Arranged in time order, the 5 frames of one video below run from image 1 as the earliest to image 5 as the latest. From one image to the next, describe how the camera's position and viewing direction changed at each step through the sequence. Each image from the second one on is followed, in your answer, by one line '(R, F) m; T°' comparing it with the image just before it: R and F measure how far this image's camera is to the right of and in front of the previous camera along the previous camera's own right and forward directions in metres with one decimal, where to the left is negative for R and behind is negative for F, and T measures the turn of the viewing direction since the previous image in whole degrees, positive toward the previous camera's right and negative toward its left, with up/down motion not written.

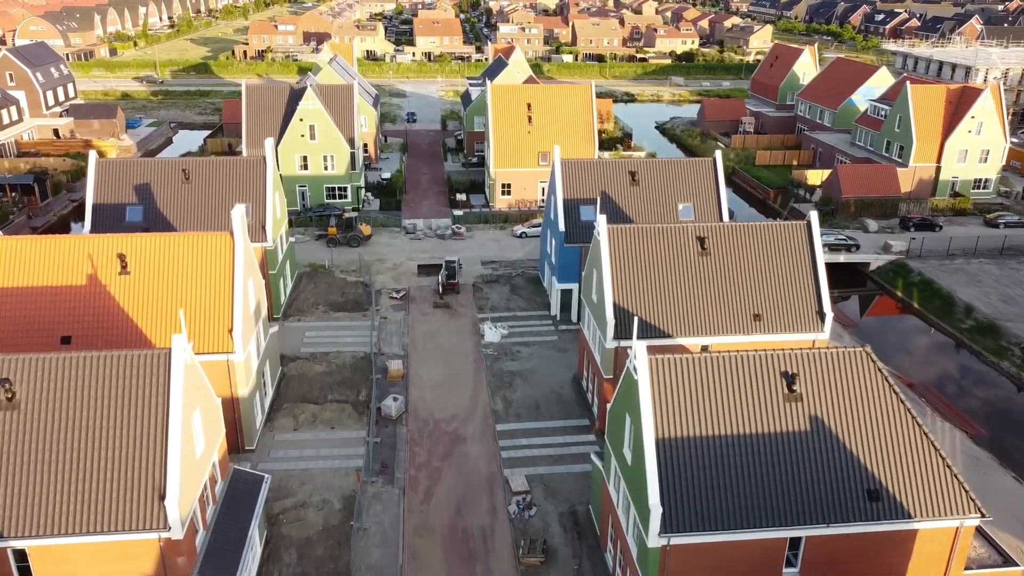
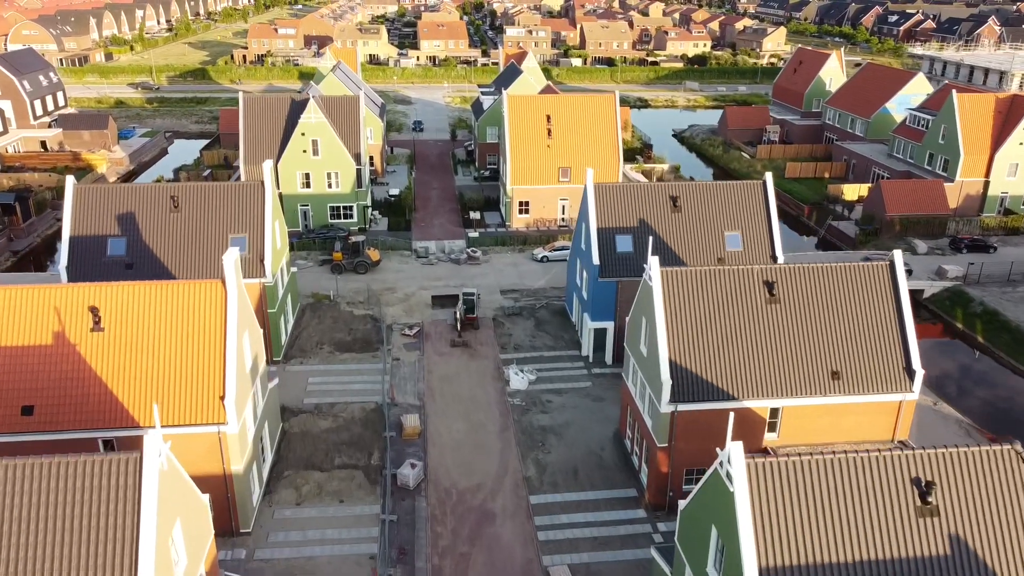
(-1.0, +3.9) m; 0°
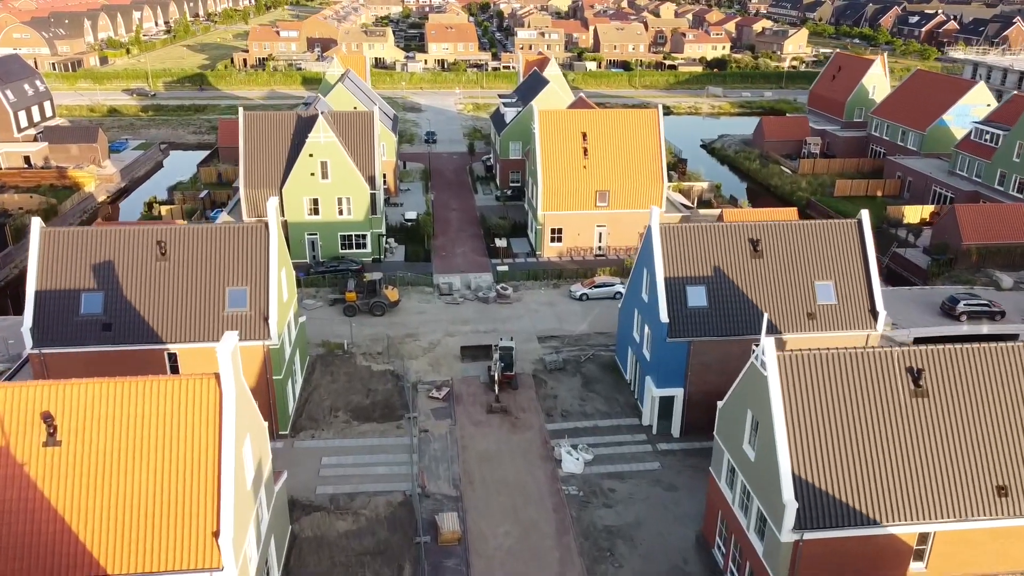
(-1.6, +5.2) m; 0°
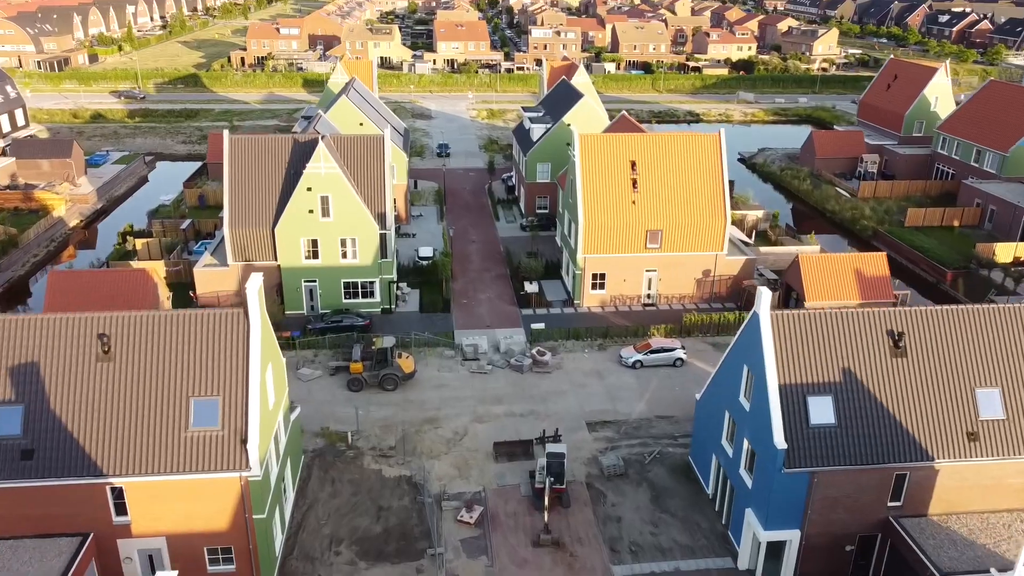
(-1.4, +6.9) m; 0°
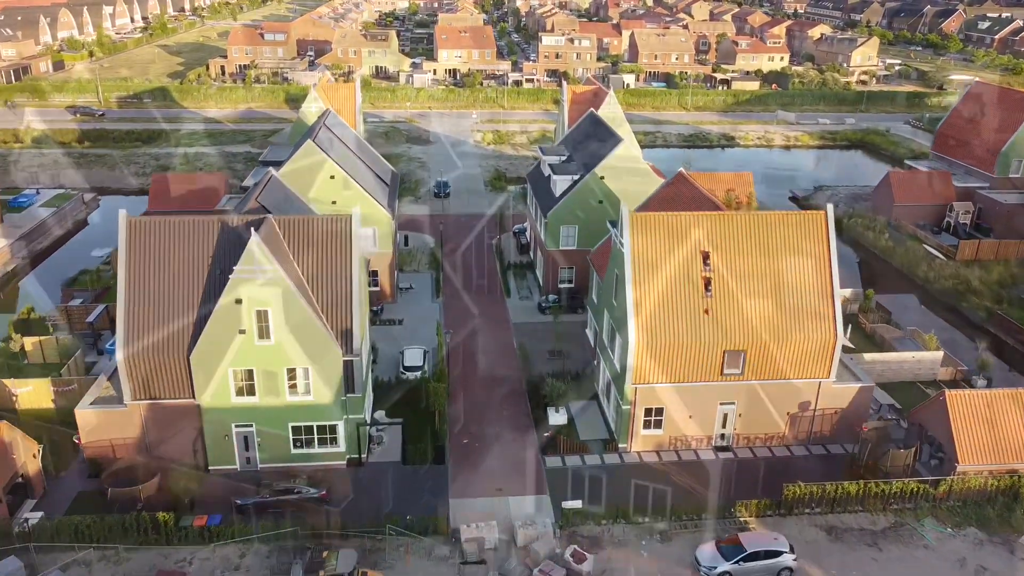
(-0.6, +11.1) m; 0°
